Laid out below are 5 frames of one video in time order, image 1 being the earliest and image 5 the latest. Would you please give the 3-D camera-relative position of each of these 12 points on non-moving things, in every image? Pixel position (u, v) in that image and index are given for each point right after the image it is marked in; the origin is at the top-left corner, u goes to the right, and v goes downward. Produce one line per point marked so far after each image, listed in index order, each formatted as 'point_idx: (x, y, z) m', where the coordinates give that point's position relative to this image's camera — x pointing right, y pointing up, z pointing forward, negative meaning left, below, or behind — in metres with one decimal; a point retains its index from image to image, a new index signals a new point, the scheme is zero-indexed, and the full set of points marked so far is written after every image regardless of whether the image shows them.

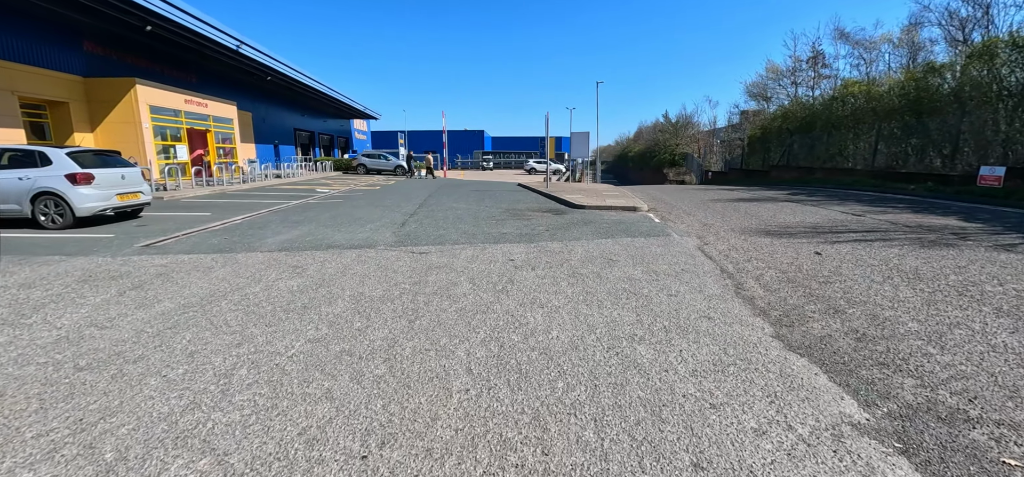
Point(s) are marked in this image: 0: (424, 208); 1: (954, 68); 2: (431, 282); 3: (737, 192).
0: (-2.4, +0.8, +12.1) m
1: (+16.5, +6.4, +16.4) m
2: (-0.9, -0.5, +5.1) m
3: (+8.1, +1.7, +16.0) m
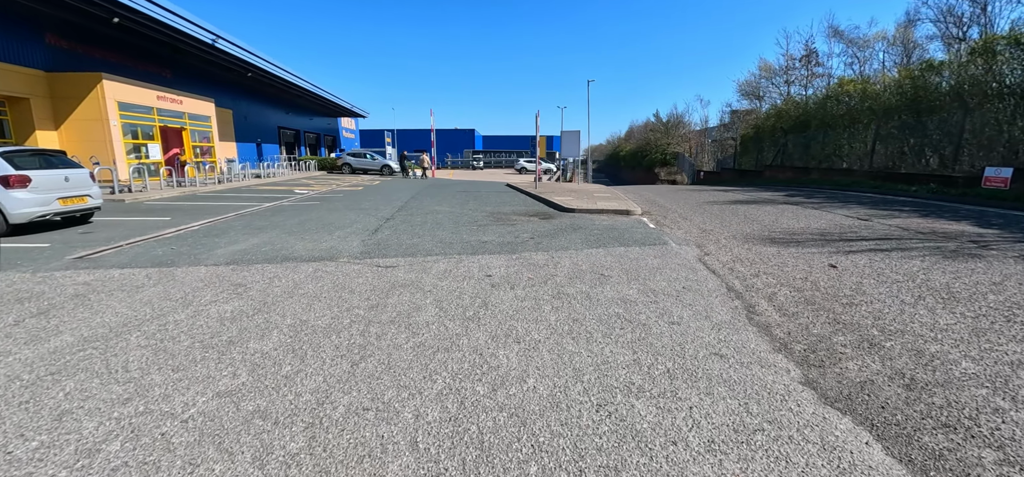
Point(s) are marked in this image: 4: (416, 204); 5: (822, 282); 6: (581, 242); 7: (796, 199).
0: (-2.8, +0.7, +11.3) m
1: (+16.0, +6.3, +16.0) m
2: (-1.2, -0.7, +4.3) m
3: (+7.7, +1.6, +15.4) m
4: (-2.9, +1.0, +12.9) m
5: (+3.5, -0.5, +5.0) m
6: (+1.1, 0.0, +7.0) m
7: (+8.7, +1.2, +13.6) m
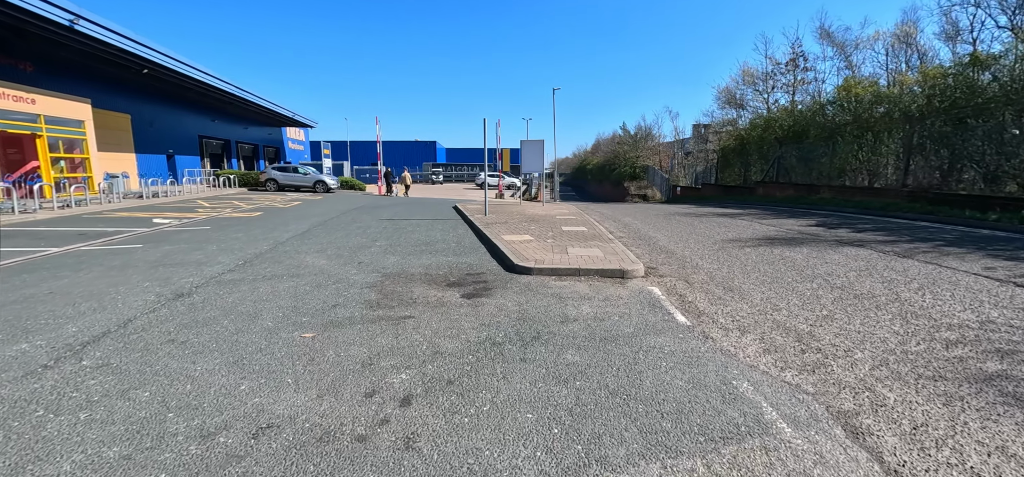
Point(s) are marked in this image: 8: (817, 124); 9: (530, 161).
0: (-4.1, -0.5, +6.6) m
1: (+14.3, +5.2, +12.7) m
2: (-2.0, -1.6, -0.3) m
3: (+6.1, +0.4, +11.4) m
4: (-4.3, -0.2, +8.2) m
5: (+2.7, -1.4, +0.7) m
6: (+0.1, -1.1, +2.5) m
7: (+7.3, +0.1, +9.7) m
8: (+13.6, +5.1, +19.5) m
9: (+0.8, +3.4, +18.8) m
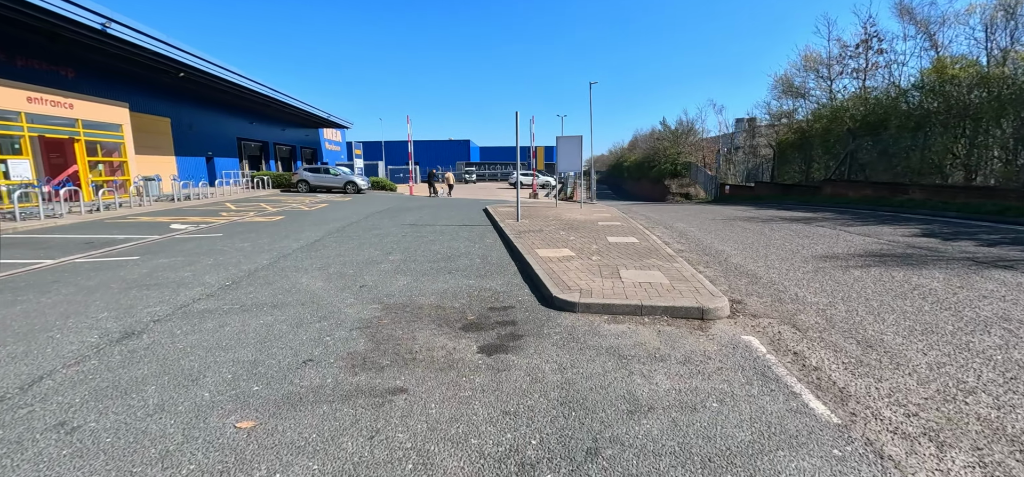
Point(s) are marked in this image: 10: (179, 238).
0: (-3.7, -0.7, +5.5) m
1: (+15.2, +4.9, +10.1) m
2: (-2.1, -1.9, -1.5) m
3: (+6.8, +0.2, +9.5) m
4: (-3.7, -0.4, +7.1) m
5: (+2.7, -1.7, -0.9) m
6: (+0.2, -1.3, +1.1) m
7: (+7.9, -0.1, +7.7) m
8: (+15.0, +4.9, +17.0) m
9: (+2.2, +3.2, +17.3) m
10: (-8.2, 0.0, +10.8) m
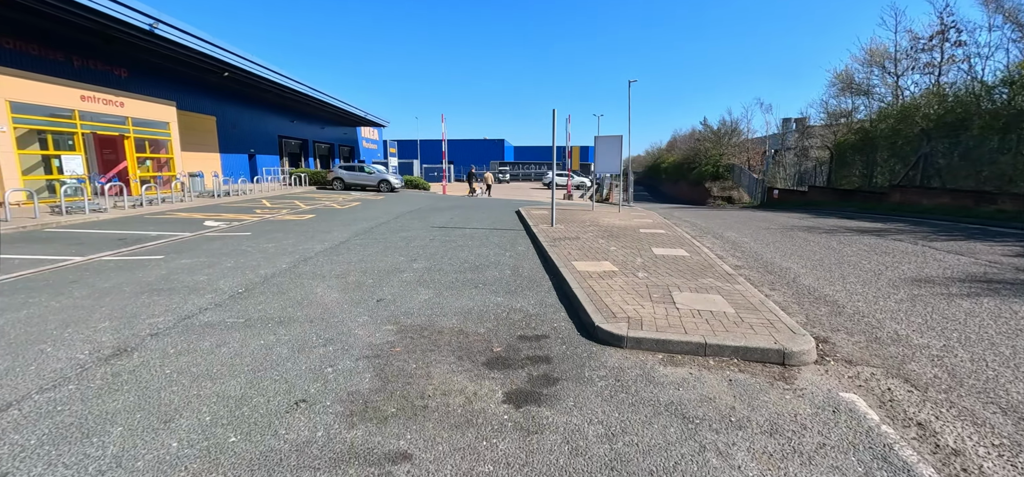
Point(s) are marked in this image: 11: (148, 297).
0: (-3.3, -0.8, +5.1) m
1: (+16.0, +4.4, +8.3) m
2: (-2.2, -2.0, -2.0) m
3: (+7.5, -0.1, +8.3) m
4: (-3.2, -0.5, +6.7) m
5: (+2.5, -1.9, -1.7) m
6: (+0.3, -1.5, +0.4) m
7: (+8.4, -0.5, +6.4) m
8: (+16.3, +4.4, +15.2) m
9: (+3.5, +3.0, +16.4) m
10: (-7.4, +0.1, +10.7) m
11: (-4.5, -0.7, +5.5) m
